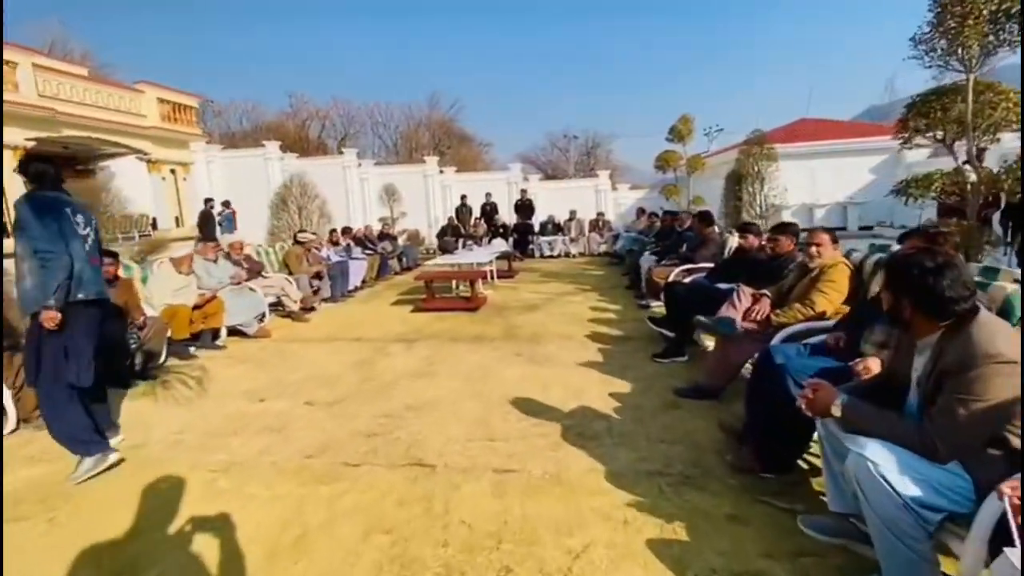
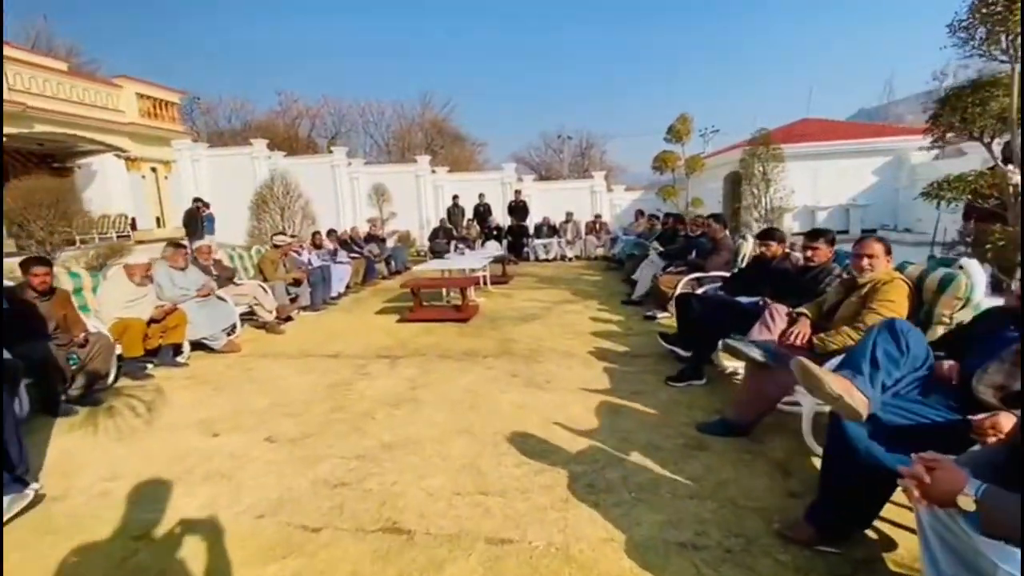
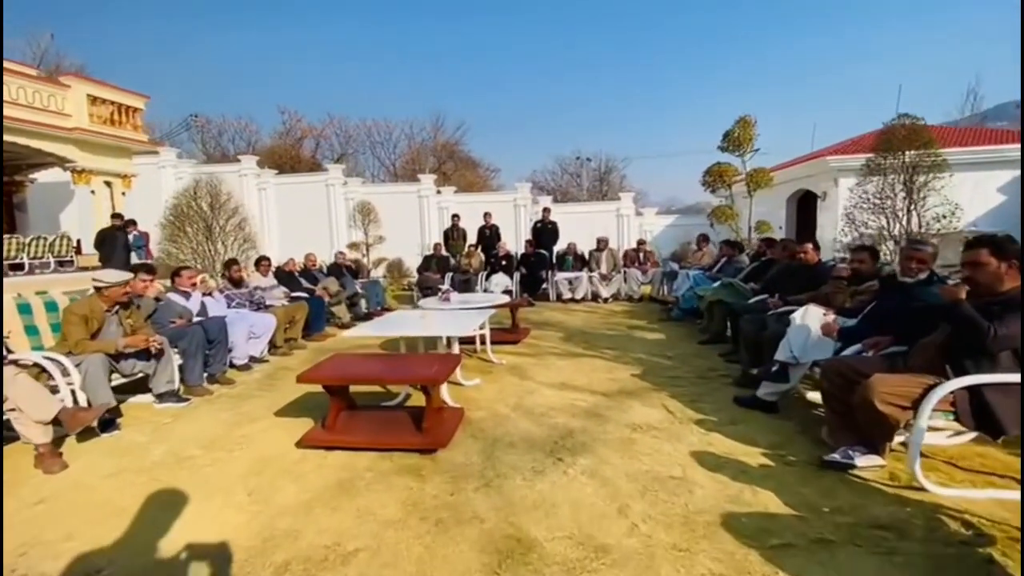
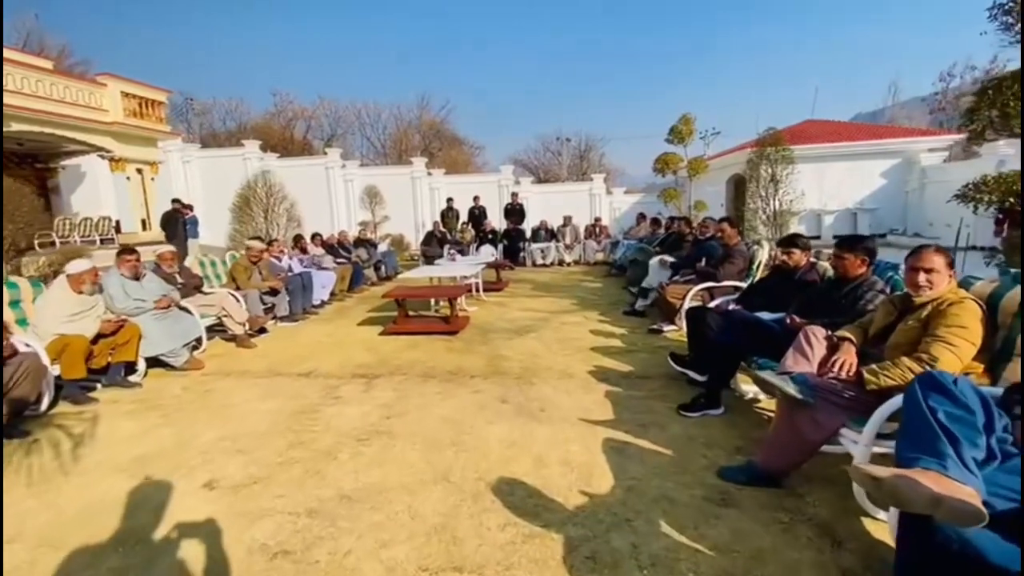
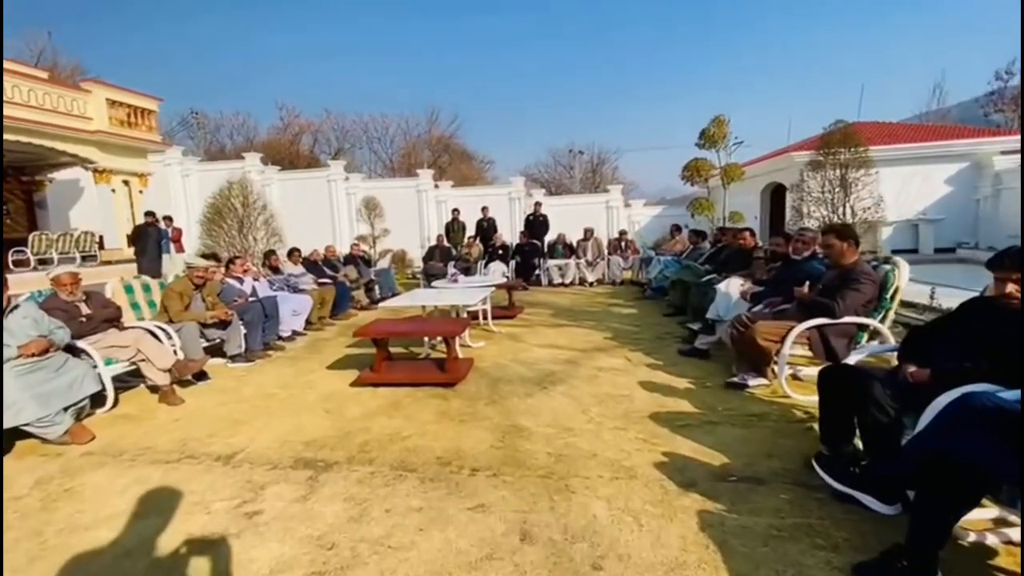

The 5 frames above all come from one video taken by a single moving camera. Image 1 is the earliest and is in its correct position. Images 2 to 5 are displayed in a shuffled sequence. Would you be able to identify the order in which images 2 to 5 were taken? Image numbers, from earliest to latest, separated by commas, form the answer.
2, 4, 5, 3
